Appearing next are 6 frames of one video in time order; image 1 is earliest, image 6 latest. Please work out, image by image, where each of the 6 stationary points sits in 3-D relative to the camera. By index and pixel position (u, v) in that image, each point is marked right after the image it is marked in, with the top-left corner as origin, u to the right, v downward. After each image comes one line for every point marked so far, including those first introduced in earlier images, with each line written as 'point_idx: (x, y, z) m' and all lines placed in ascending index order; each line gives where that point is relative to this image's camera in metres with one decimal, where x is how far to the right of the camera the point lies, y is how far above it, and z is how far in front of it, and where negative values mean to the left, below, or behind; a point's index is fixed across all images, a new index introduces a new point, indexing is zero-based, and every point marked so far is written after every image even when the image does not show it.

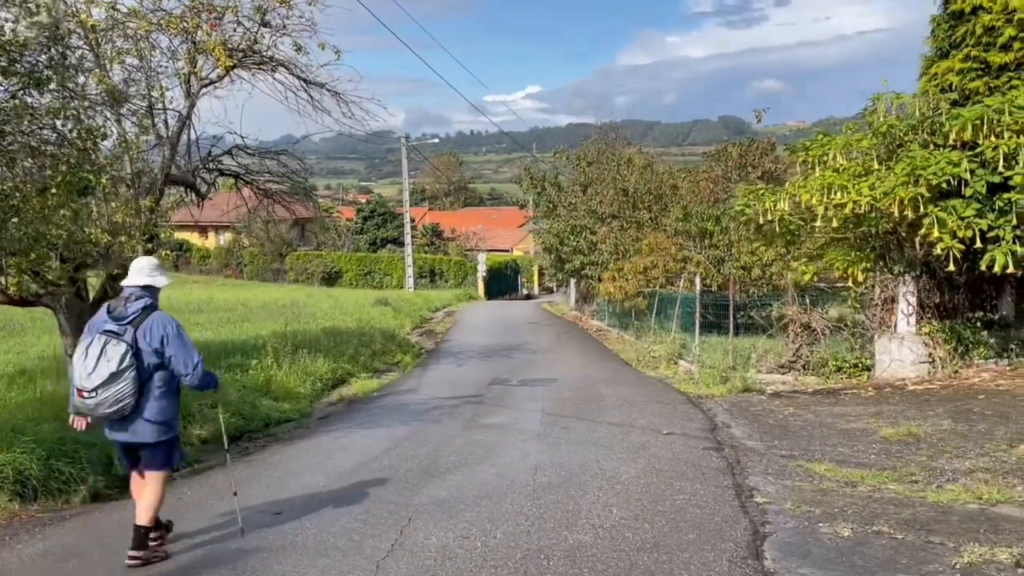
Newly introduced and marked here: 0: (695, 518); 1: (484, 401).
0: (+1.0, -1.2, +5.3) m
1: (-0.3, -1.2, +10.3) m
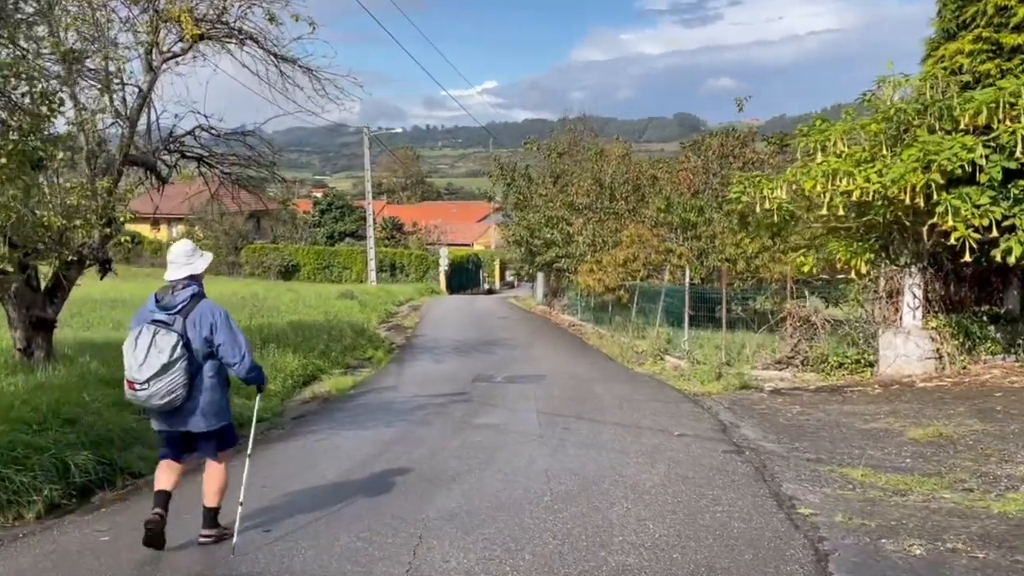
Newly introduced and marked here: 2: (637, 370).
0: (+1.1, -1.2, +4.7) m
1: (-0.4, -1.1, +9.6) m
2: (+1.6, -1.0, +12.7) m
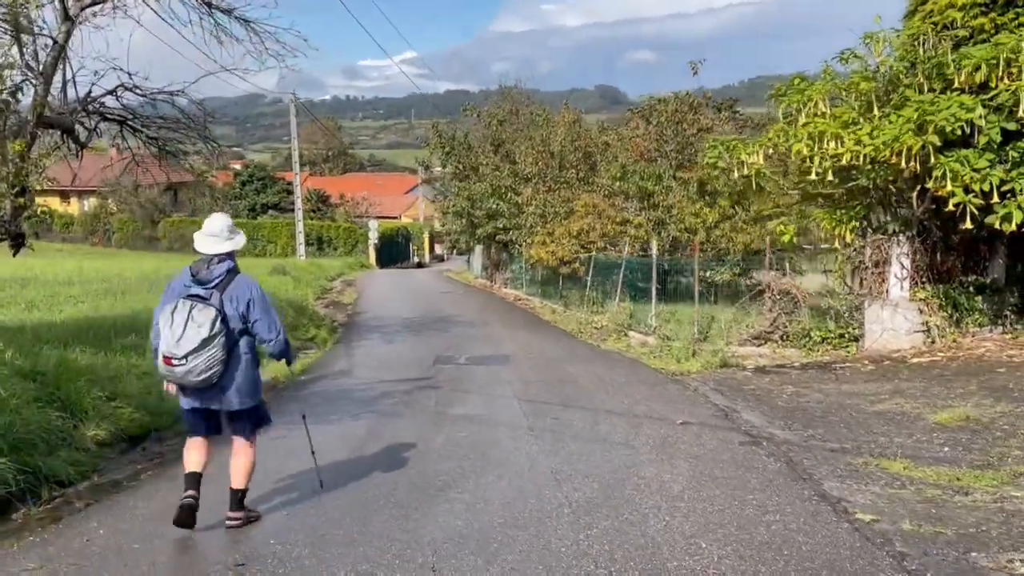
0: (+1.2, -1.0, +4.0) m
1: (-0.6, -0.8, +8.7) m
2: (+1.1, -0.7, +12.0) m
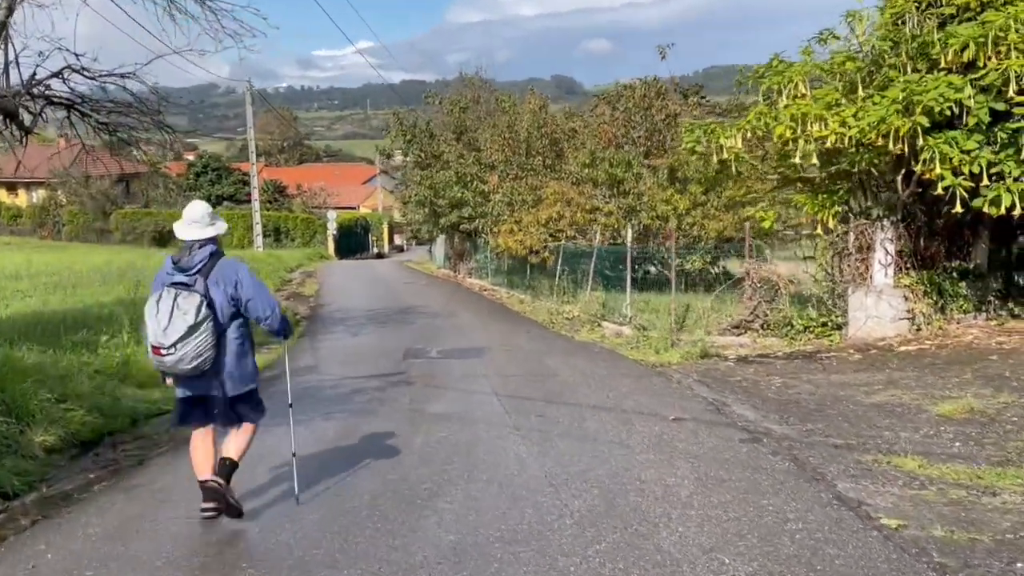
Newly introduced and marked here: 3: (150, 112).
0: (+1.2, -1.0, +3.6) m
1: (-0.8, -0.8, +8.3) m
2: (+0.8, -0.6, +11.6) m
3: (-3.7, +1.8, +10.1) m
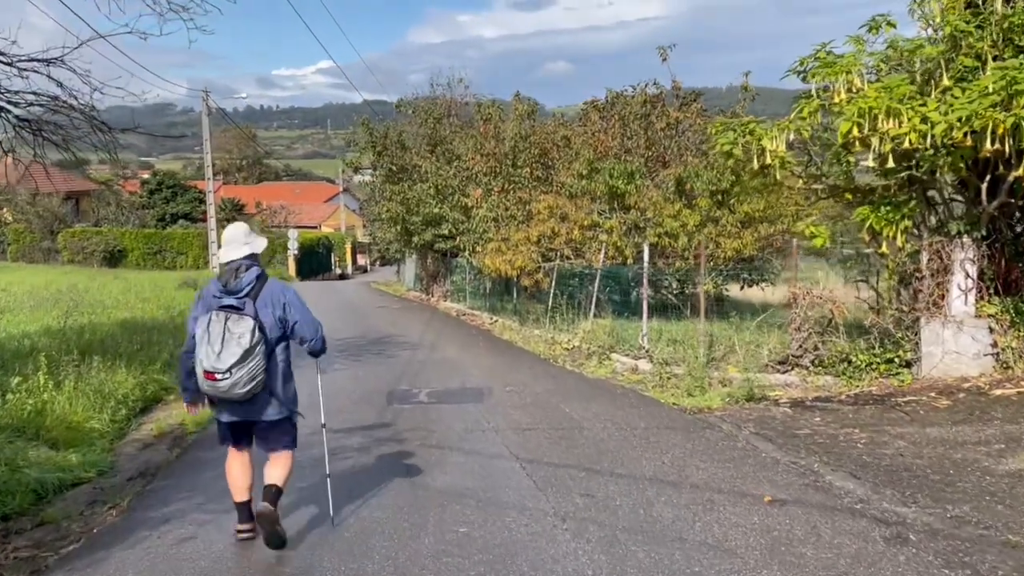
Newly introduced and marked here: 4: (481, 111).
0: (+1.5, -1.1, +1.9) m
1: (-0.7, -1.0, +6.6) m
2: (+0.8, -0.9, +9.9) m
3: (-3.6, +1.5, +8.3) m
4: (-0.6, +3.3, +18.6) m
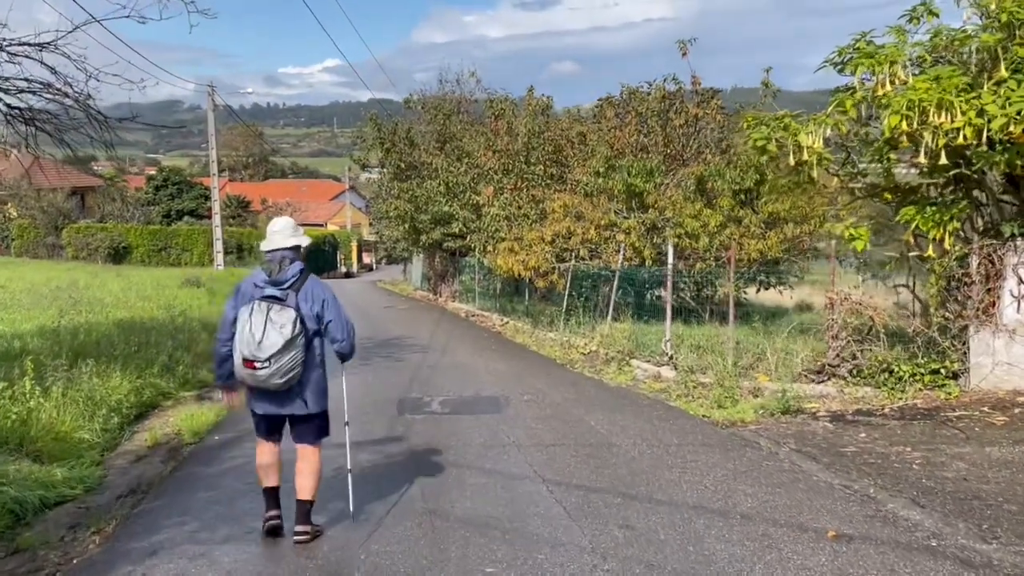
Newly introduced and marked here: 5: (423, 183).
0: (+1.6, -1.1, +1.4) m
1: (-0.6, -1.0, +6.0) m
2: (+0.9, -0.9, +9.4) m
3: (-3.5, +1.5, +7.8) m
4: (-0.3, +3.3, +18.1) m
5: (-1.8, +2.1, +20.0) m
